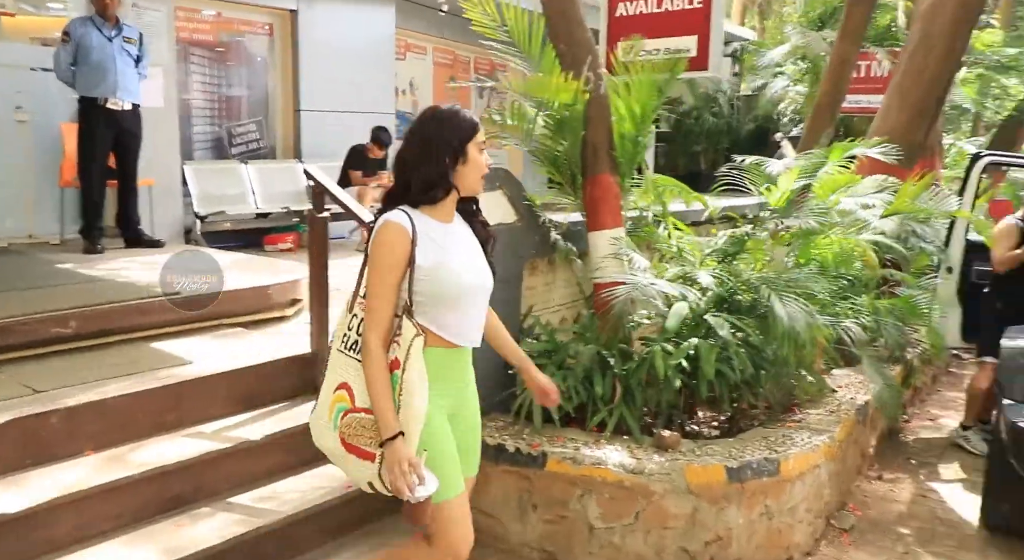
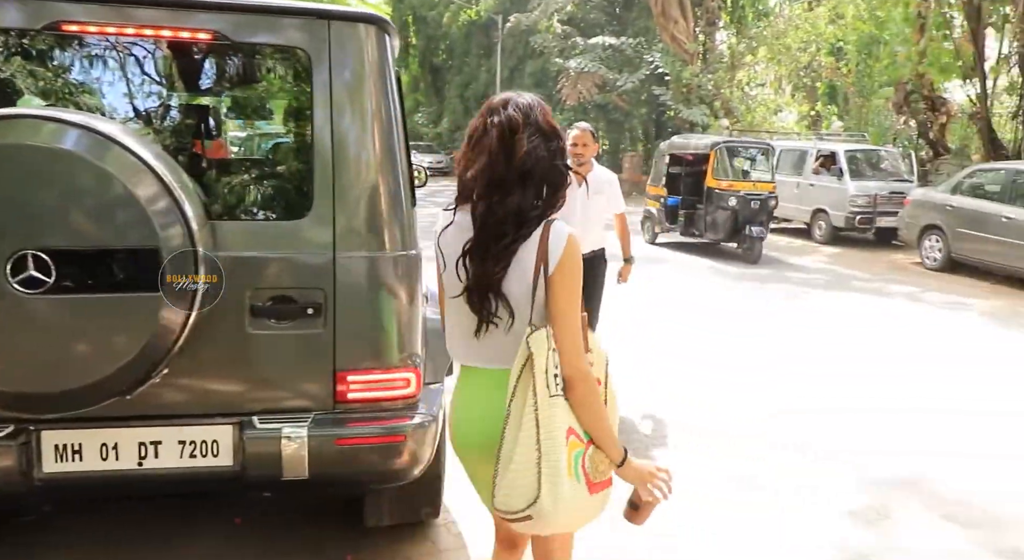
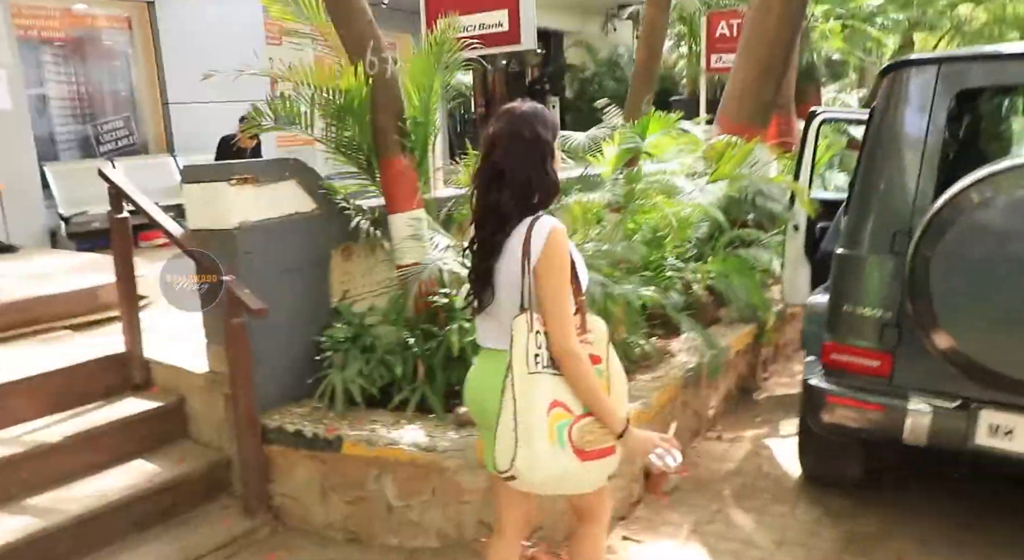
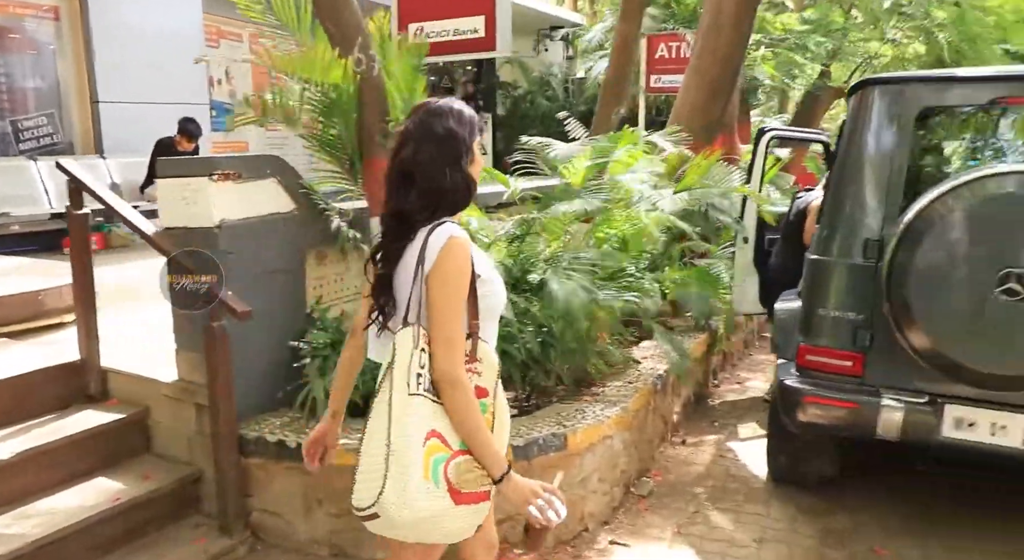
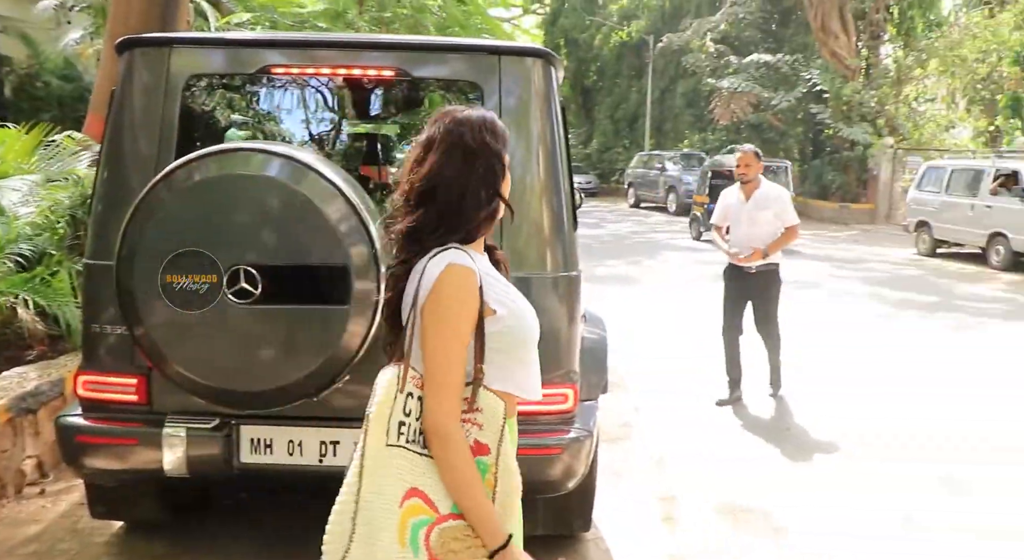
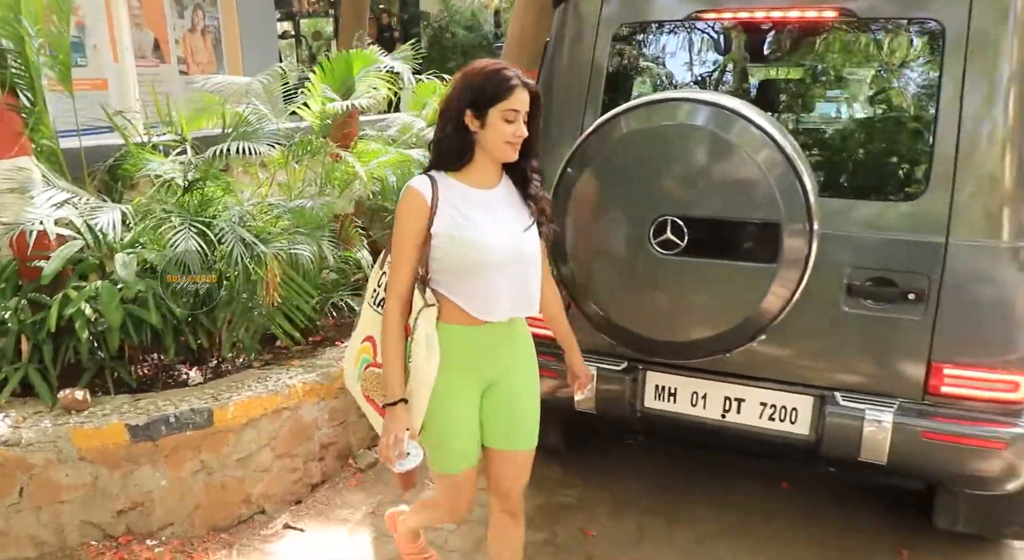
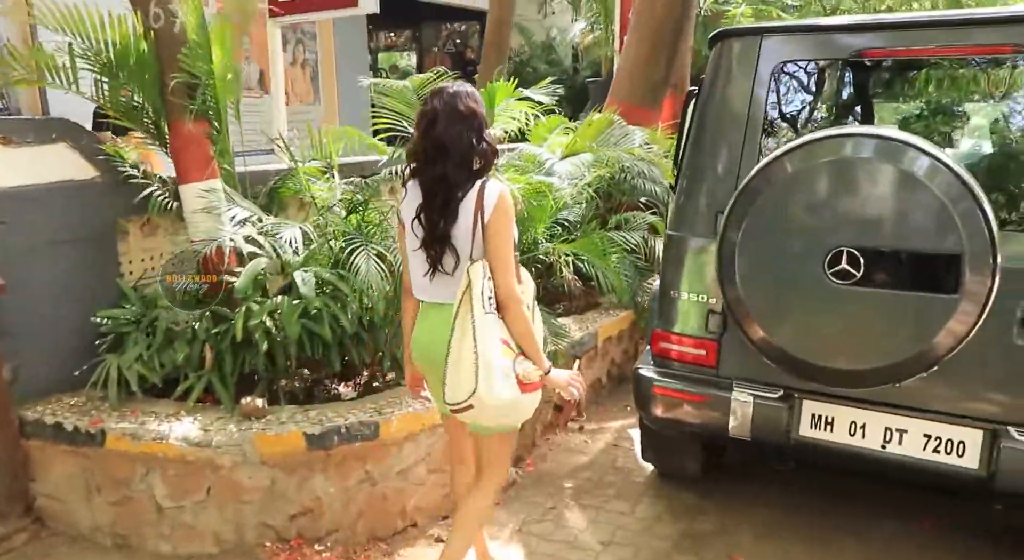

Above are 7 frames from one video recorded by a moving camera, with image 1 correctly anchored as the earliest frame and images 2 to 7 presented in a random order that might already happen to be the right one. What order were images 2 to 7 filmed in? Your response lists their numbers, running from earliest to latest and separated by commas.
4, 3, 7, 6, 5, 2
